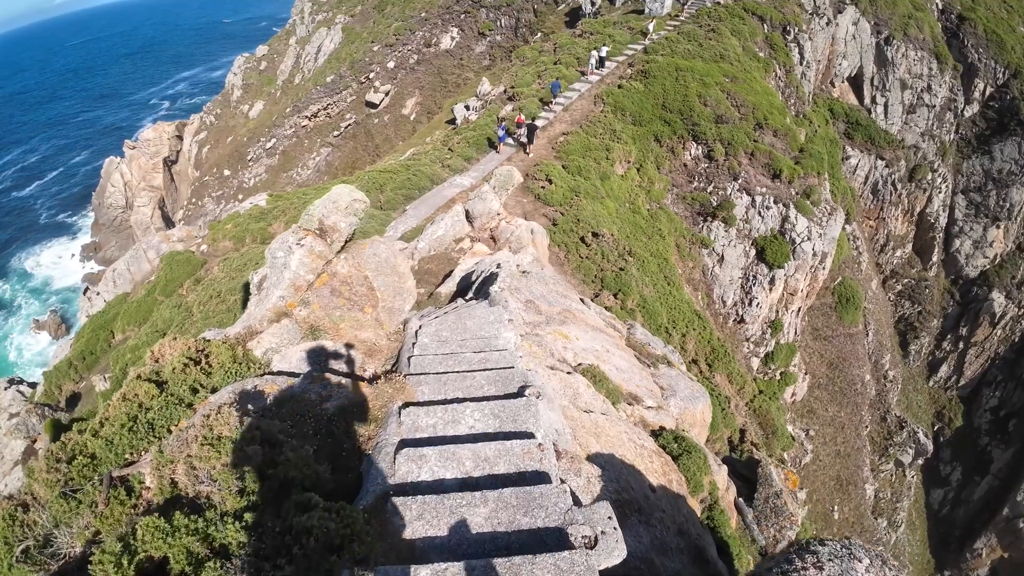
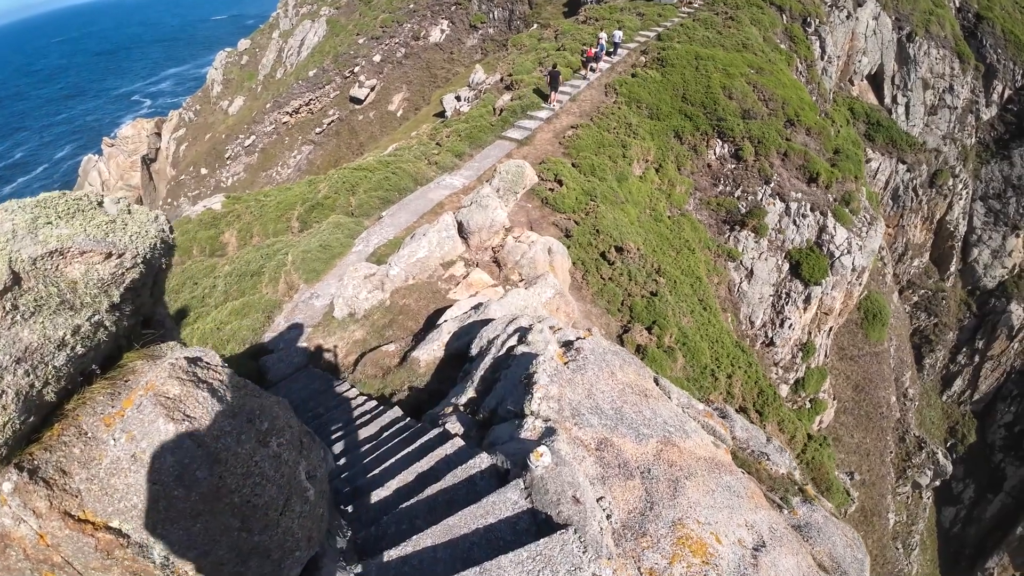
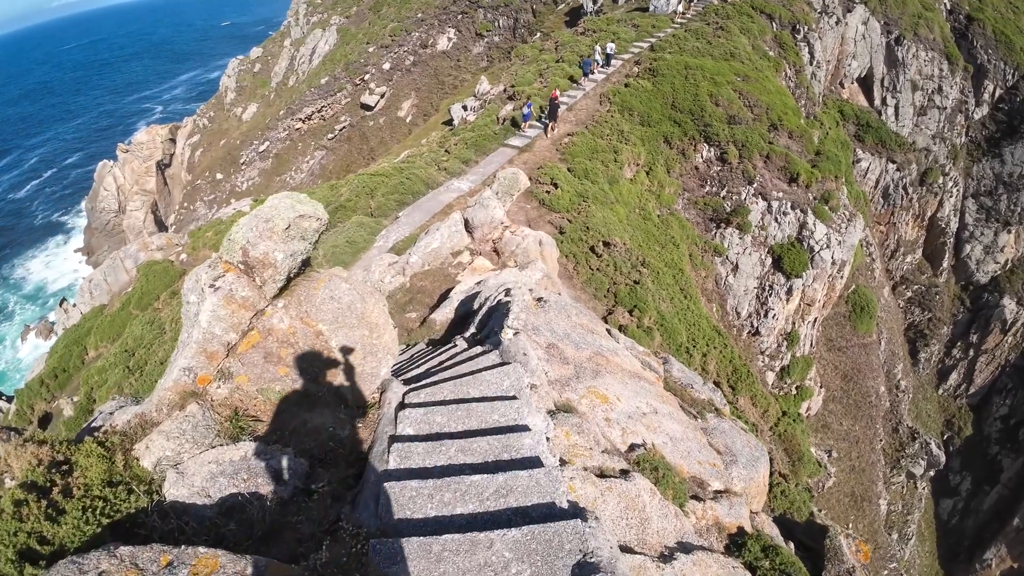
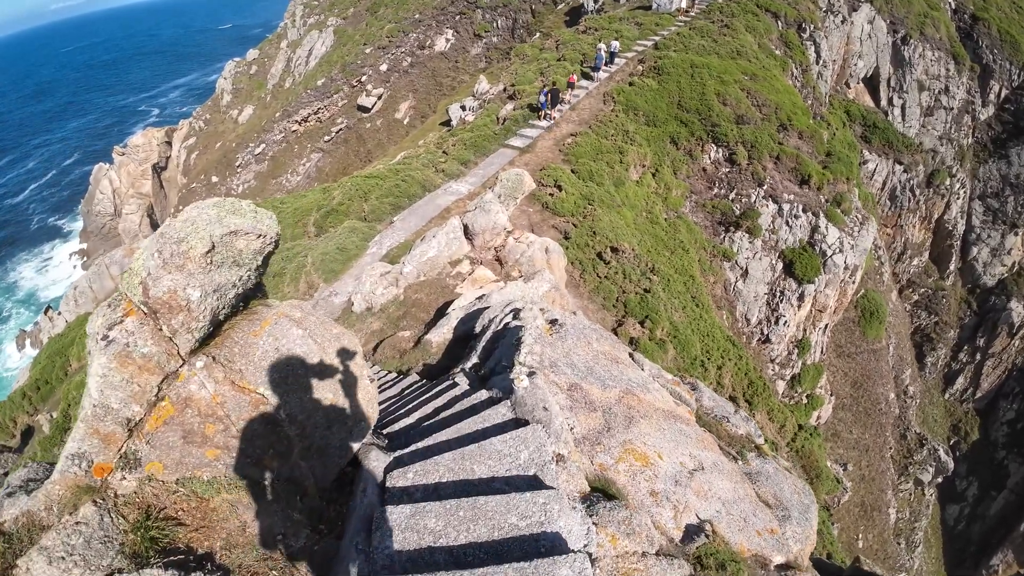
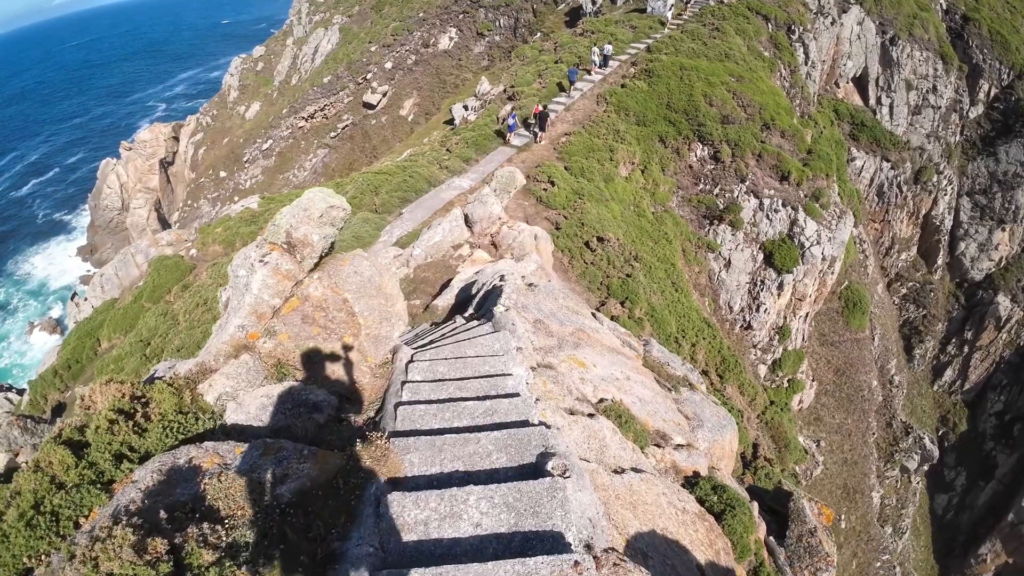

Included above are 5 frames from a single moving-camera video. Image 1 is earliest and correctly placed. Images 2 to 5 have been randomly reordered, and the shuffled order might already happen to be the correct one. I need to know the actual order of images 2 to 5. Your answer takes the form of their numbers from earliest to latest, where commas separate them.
5, 3, 4, 2
